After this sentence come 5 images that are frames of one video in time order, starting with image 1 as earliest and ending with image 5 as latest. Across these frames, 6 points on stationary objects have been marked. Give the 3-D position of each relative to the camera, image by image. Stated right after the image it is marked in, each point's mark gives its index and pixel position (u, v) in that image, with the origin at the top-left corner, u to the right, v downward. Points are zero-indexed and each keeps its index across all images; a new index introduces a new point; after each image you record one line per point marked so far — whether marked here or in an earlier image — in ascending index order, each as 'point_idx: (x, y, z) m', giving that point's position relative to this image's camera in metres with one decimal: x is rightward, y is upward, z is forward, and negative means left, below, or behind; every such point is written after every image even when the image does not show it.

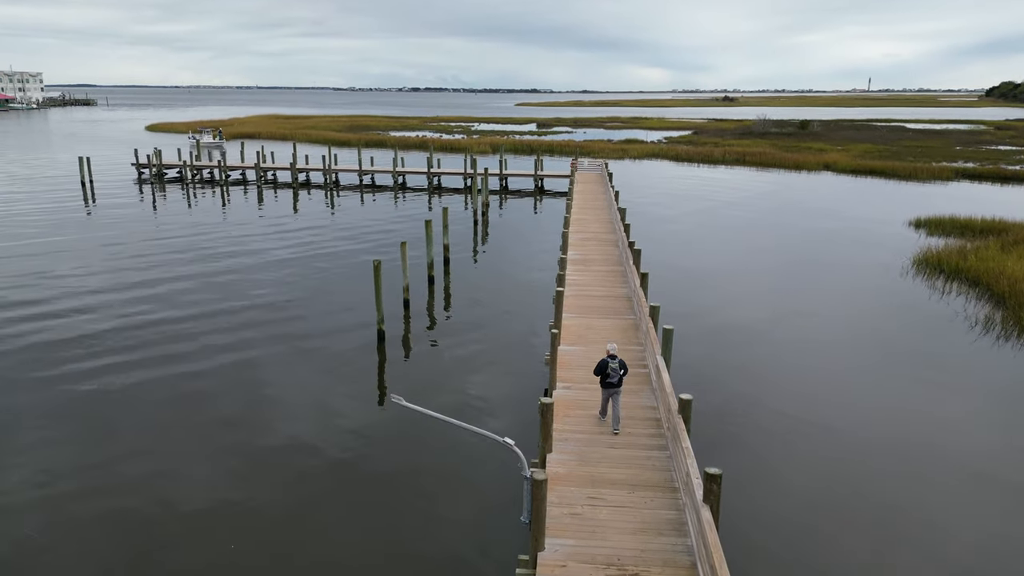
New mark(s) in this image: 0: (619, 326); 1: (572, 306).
0: (+2.3, -0.8, +13.5) m
1: (+1.3, -0.4, +14.8) m
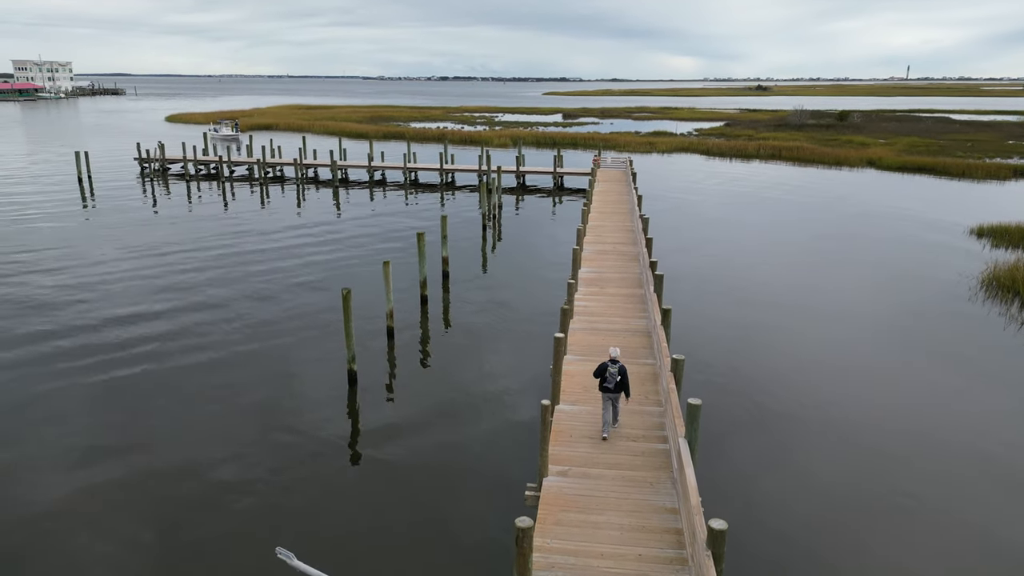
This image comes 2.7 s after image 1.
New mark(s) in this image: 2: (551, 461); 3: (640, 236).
0: (+2.1, -1.5, +11.1) m
1: (+1.3, -1.0, +12.4) m
2: (+0.5, -2.3, +8.5) m
3: (+3.8, +1.6, +19.1) m
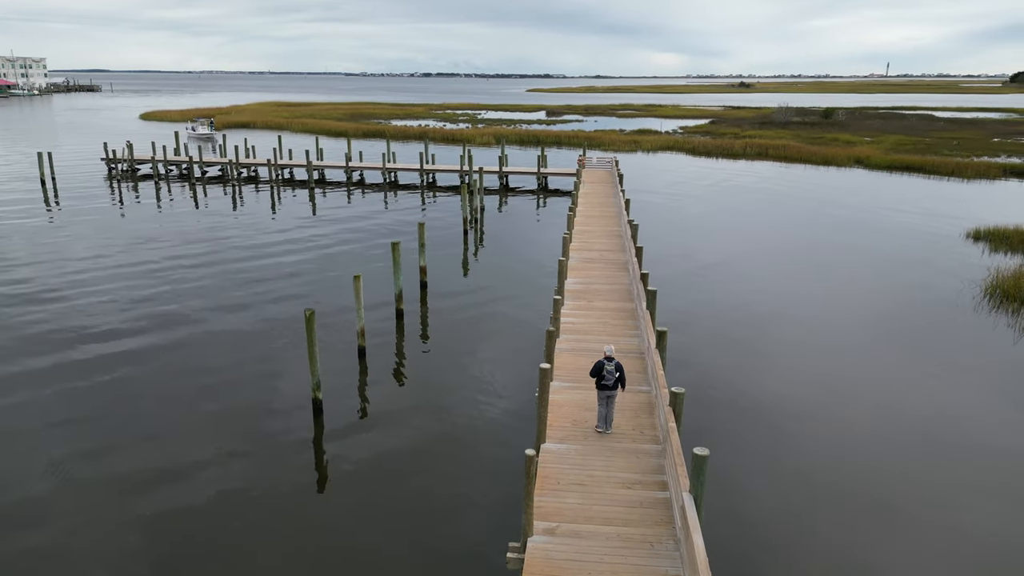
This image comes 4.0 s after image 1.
0: (+1.8, -1.8, +10.1) m
1: (+0.9, -1.4, +11.4) m
2: (+0.3, -2.6, +7.5) m
3: (+3.3, +1.3, +18.2) m
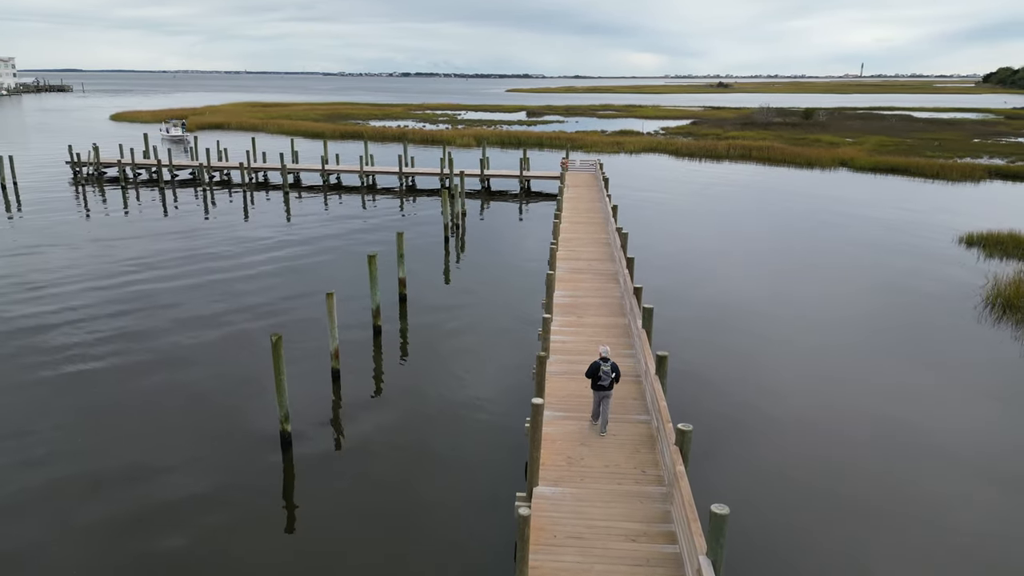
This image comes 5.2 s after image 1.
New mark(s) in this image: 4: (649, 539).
0: (+1.6, -2.1, +9.2) m
1: (+0.7, -1.7, +10.5) m
2: (+0.2, -3.0, +6.6) m
3: (+2.9, +1.0, +17.4) m
4: (+1.5, -2.8, +7.2) m
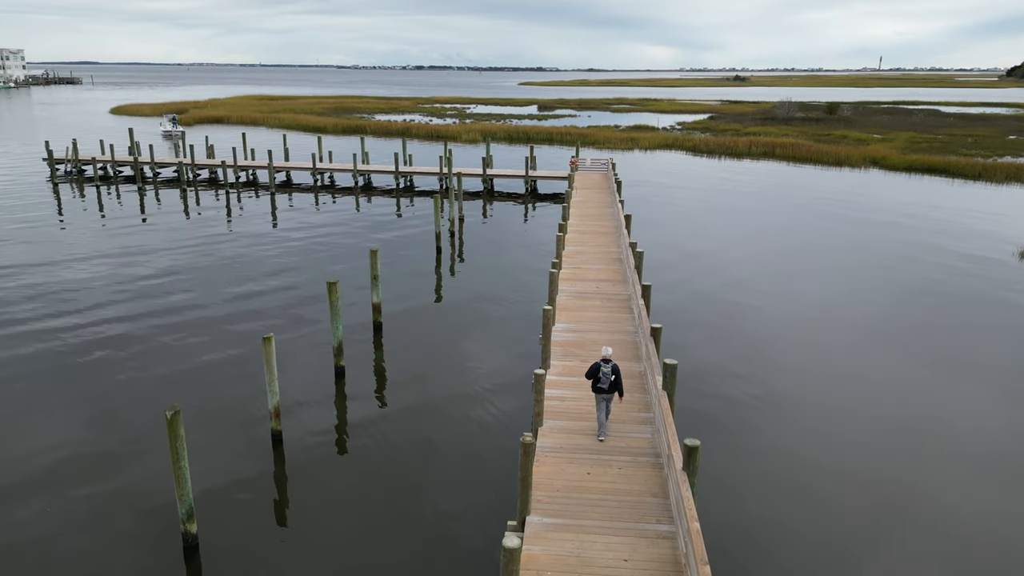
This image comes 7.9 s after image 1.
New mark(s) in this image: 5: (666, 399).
0: (+1.4, -2.8, +6.7) m
1: (+0.4, -2.4, +8.0) m
2: (-0.2, -3.7, +4.0) m
3: (+2.7, +0.3, +14.7) m
4: (+1.2, -3.5, +4.6) m
5: (+2.1, -1.5, +8.6) m
